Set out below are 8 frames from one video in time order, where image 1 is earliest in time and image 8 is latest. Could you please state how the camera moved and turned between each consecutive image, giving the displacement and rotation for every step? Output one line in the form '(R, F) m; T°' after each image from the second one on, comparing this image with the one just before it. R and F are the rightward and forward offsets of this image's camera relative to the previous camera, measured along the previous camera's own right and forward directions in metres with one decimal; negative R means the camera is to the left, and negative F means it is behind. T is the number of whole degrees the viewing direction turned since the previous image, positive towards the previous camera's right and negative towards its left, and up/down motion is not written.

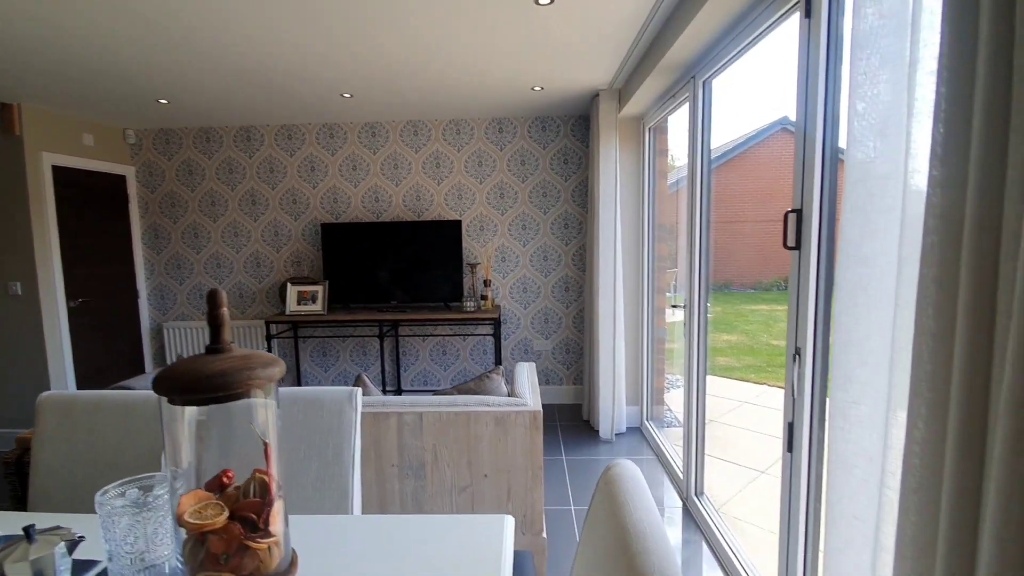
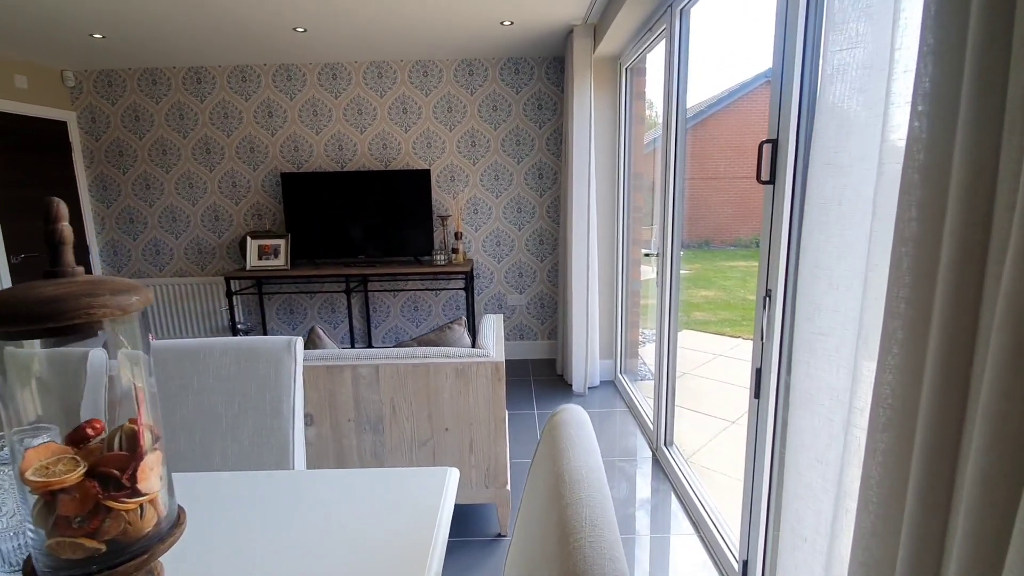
(+0.1, +0.1) m; +2°
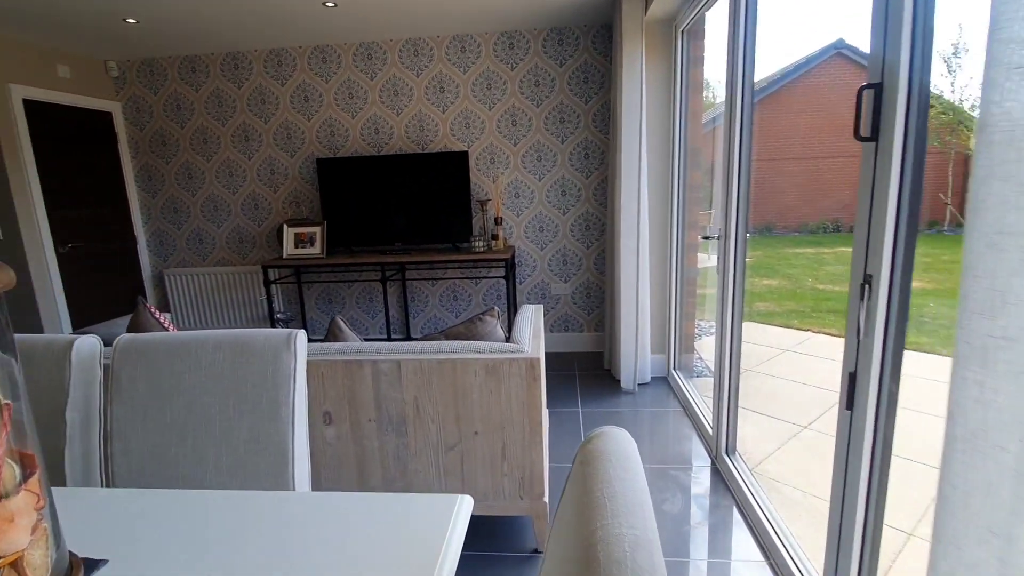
(0.0, +0.2) m; -5°
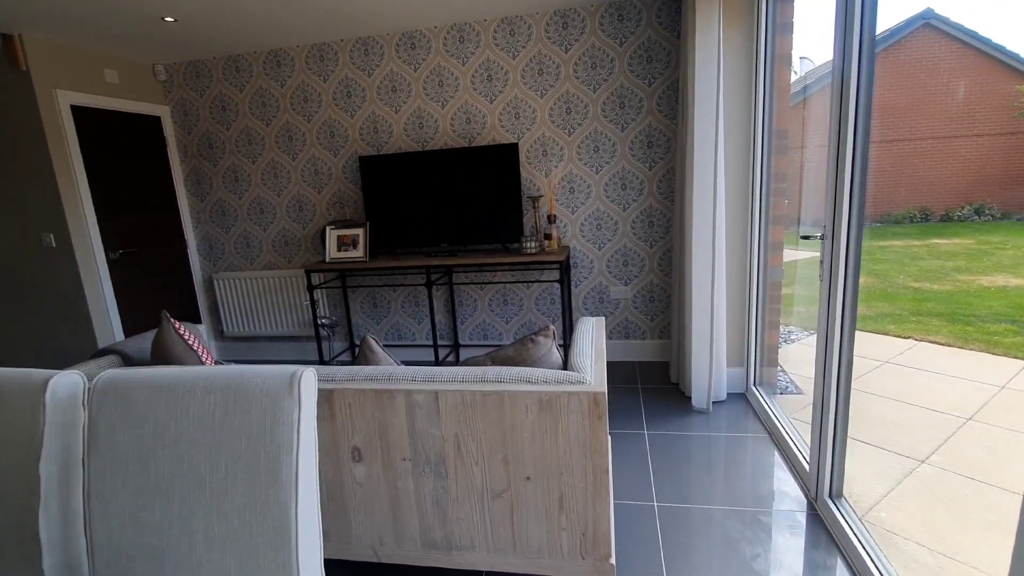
(0.0, +0.3) m; -6°
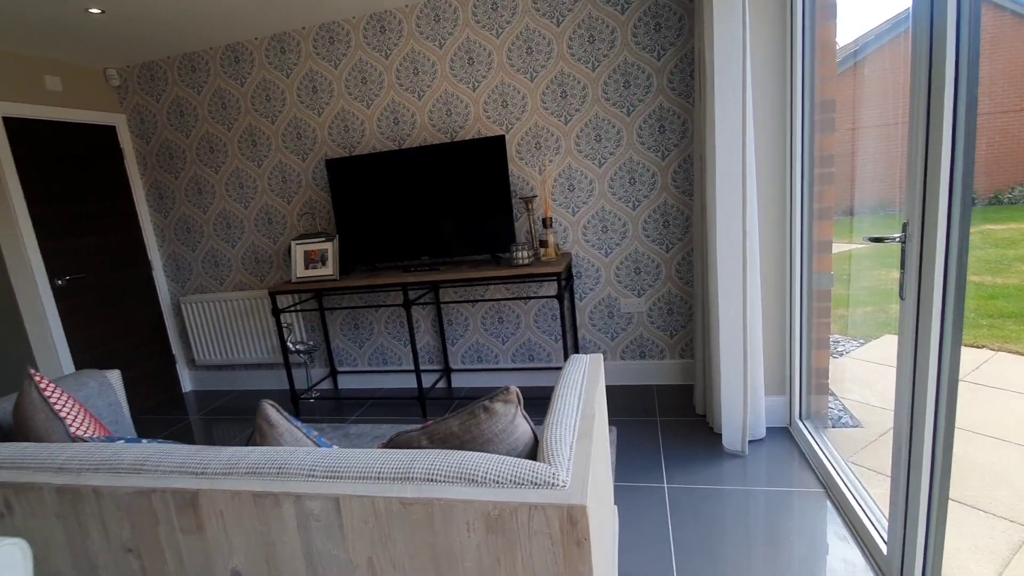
(+0.2, +0.5) m; -3°
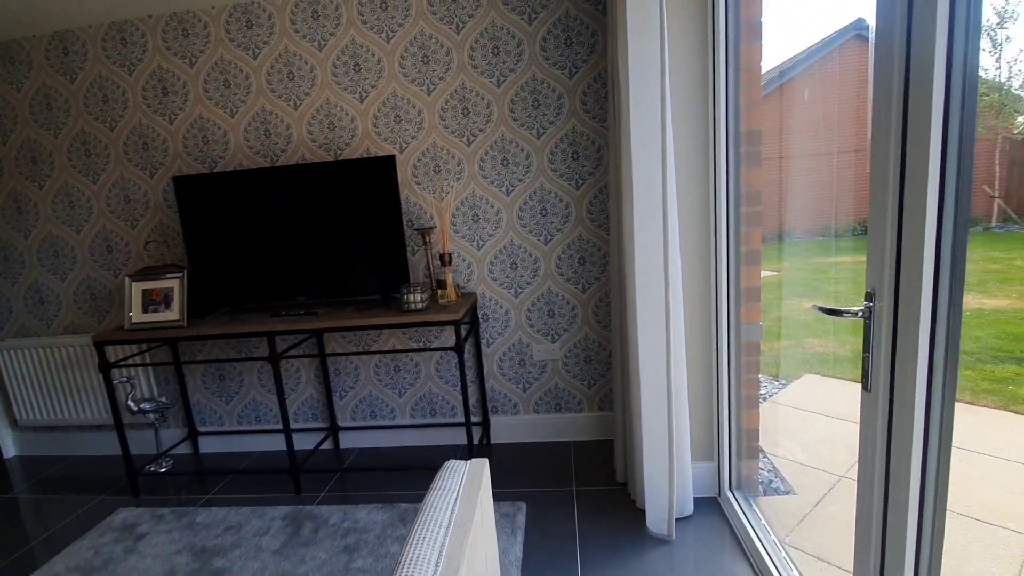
(+0.2, +0.4) m; +8°
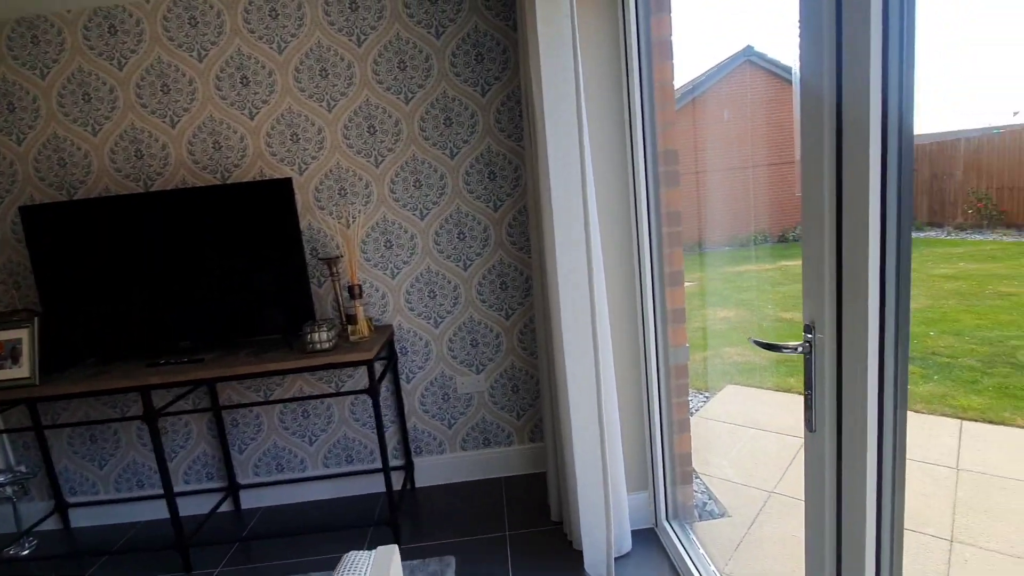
(0.0, +0.2) m; +8°
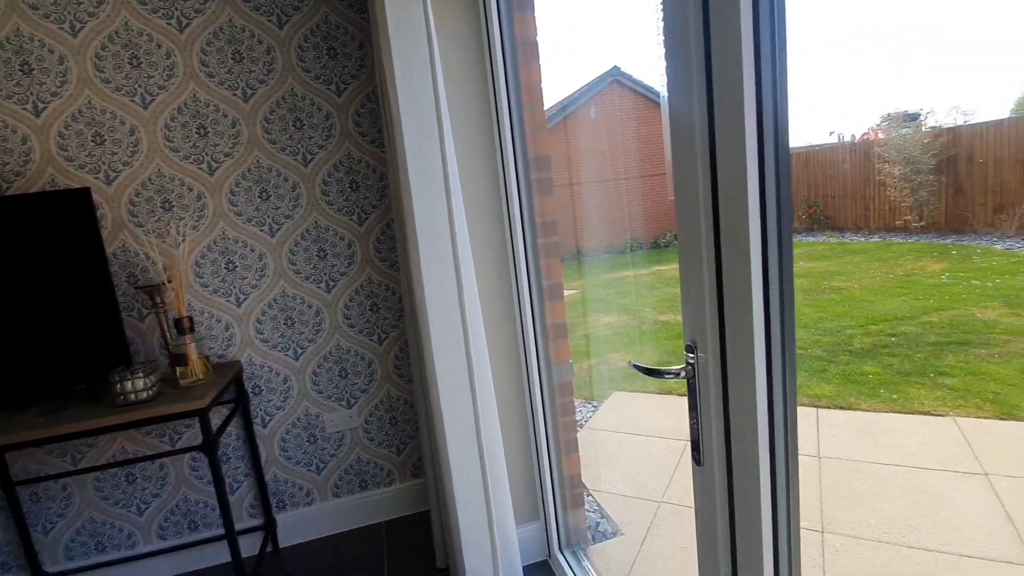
(+0.1, +0.2) m; +12°
